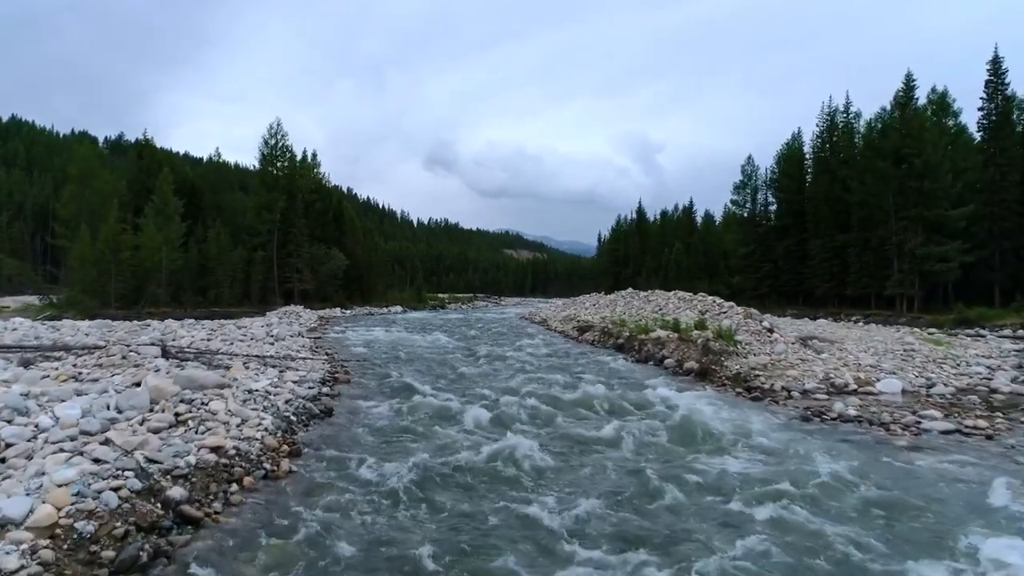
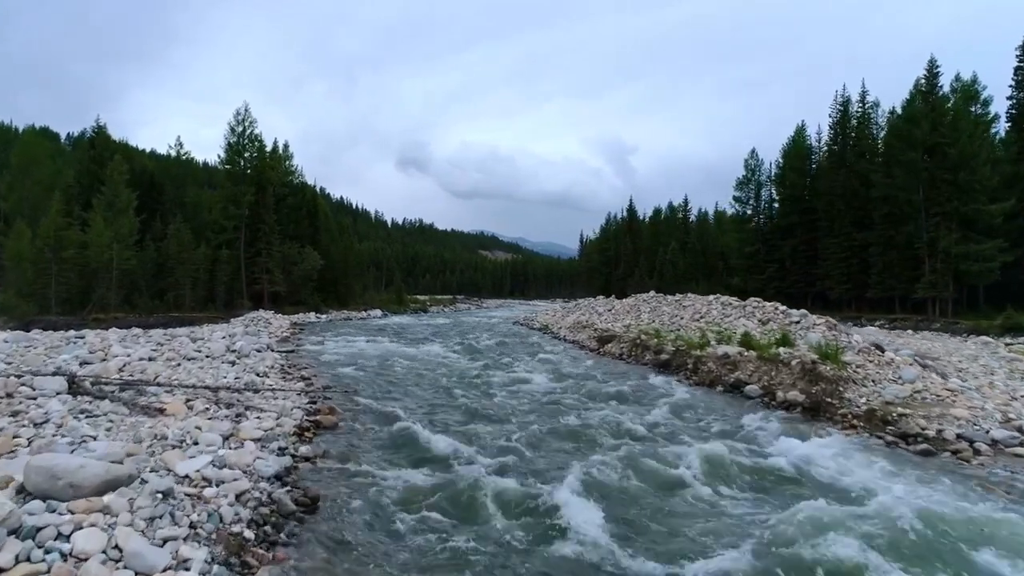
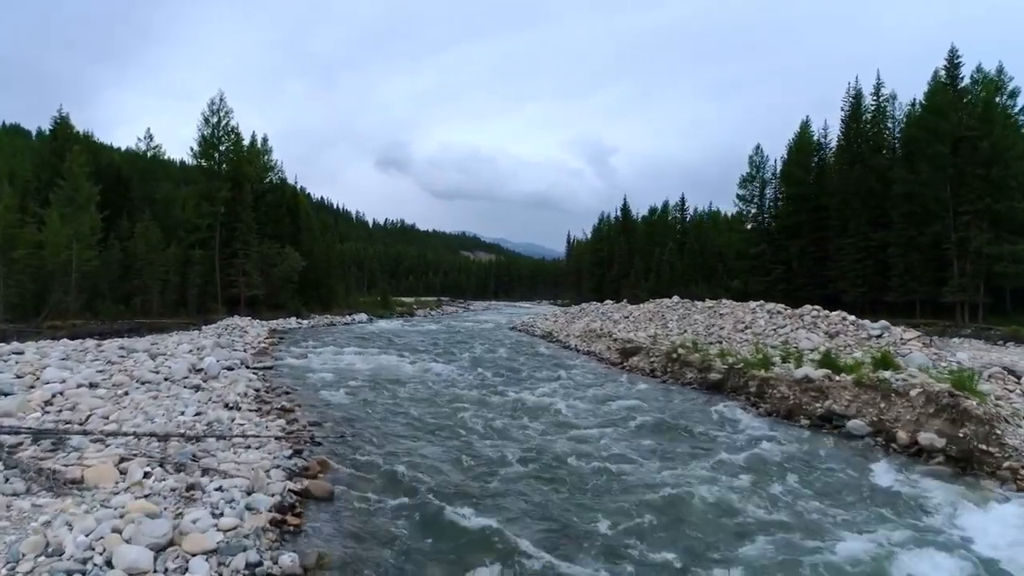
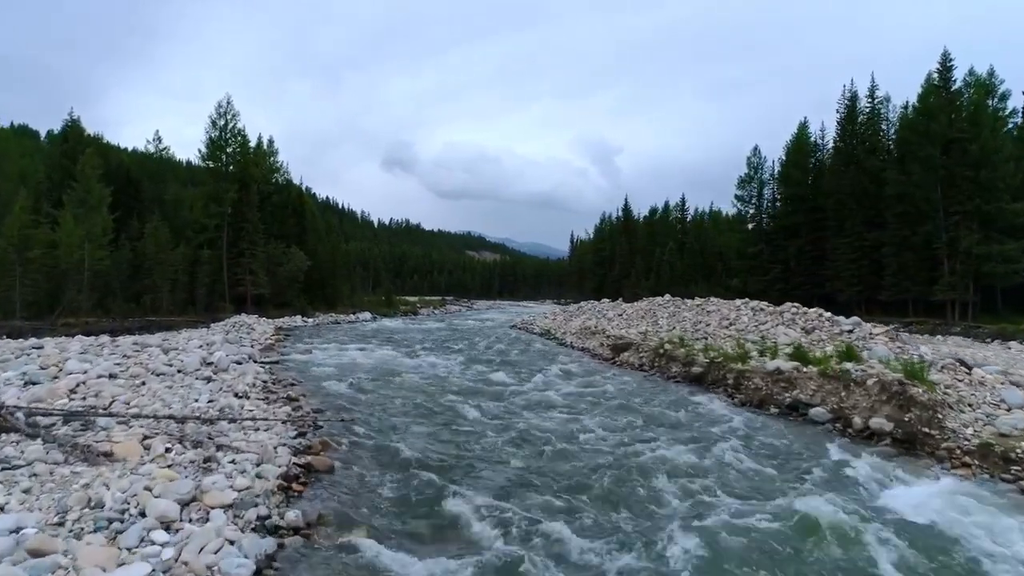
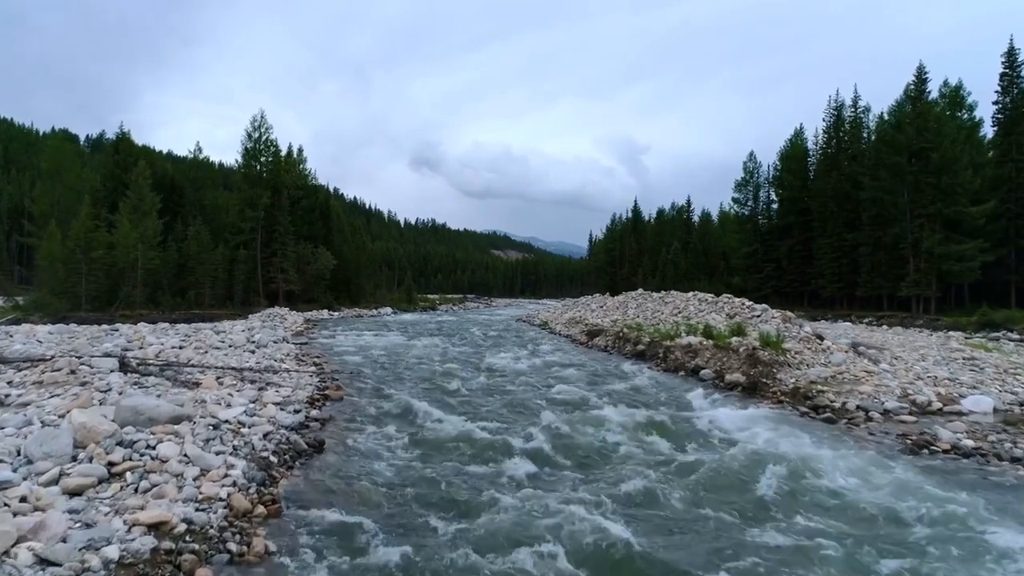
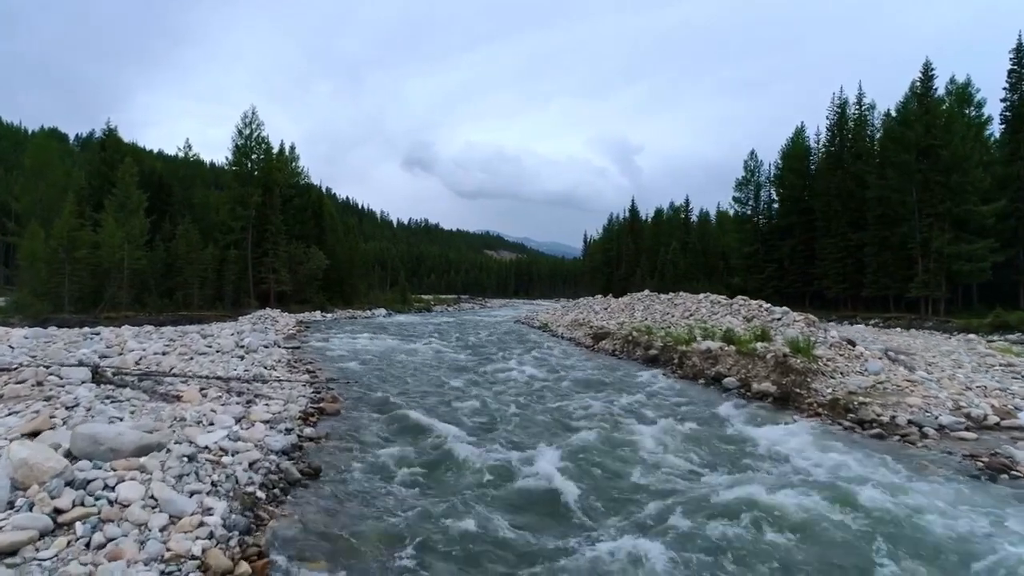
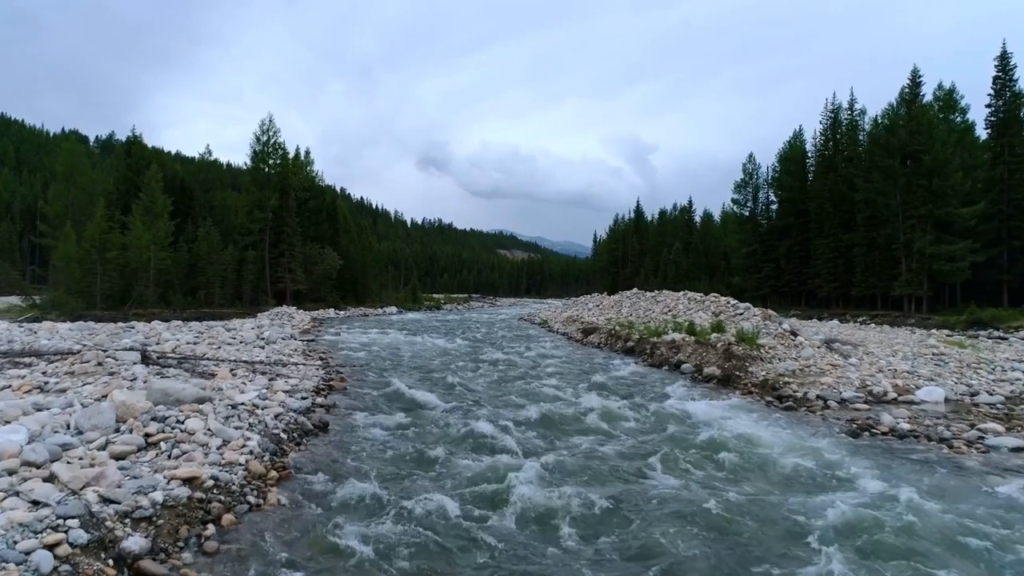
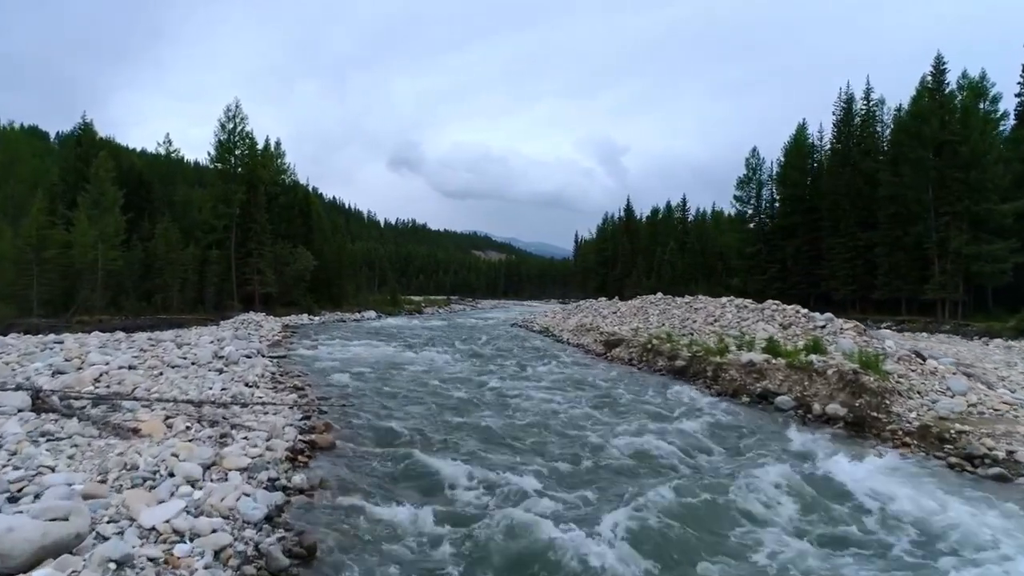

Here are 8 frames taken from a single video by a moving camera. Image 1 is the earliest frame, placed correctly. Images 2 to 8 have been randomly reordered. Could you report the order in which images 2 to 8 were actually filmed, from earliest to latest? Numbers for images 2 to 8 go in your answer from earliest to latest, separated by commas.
7, 5, 6, 2, 8, 4, 3
